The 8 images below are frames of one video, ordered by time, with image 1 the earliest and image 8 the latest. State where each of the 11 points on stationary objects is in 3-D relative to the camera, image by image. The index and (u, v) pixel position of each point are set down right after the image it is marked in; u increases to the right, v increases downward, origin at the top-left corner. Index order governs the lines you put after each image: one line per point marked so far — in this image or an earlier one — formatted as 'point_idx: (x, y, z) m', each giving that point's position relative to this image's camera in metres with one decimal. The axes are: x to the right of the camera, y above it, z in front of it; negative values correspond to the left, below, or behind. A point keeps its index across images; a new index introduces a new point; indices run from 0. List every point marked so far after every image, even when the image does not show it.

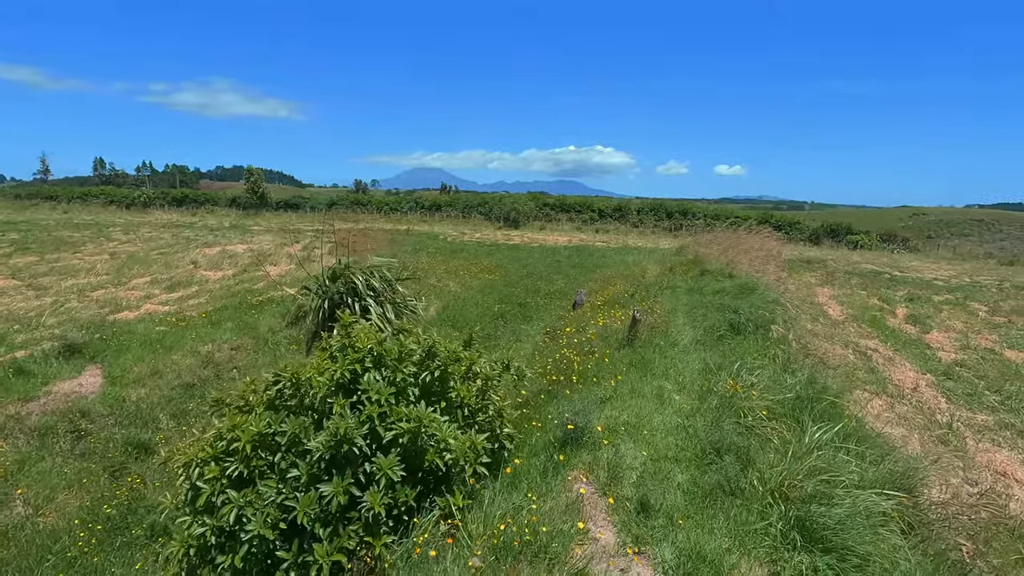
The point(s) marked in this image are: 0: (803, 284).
0: (+7.9, +0.1, +14.5) m
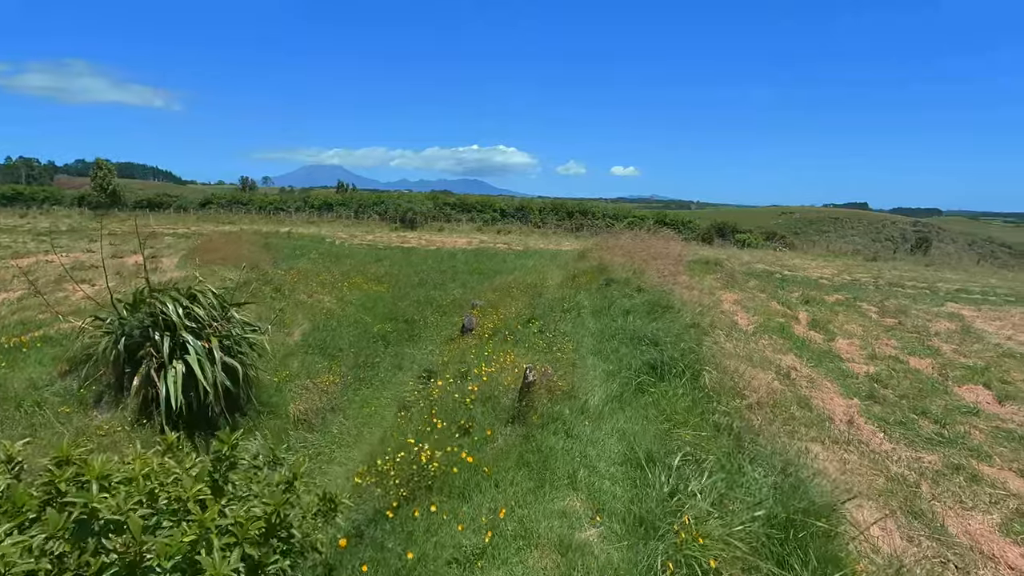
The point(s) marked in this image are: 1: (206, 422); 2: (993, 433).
0: (+5.1, -0.1, +13.9) m
1: (-4.0, -1.8, +7.0) m
2: (+5.9, -1.8, +6.5) m
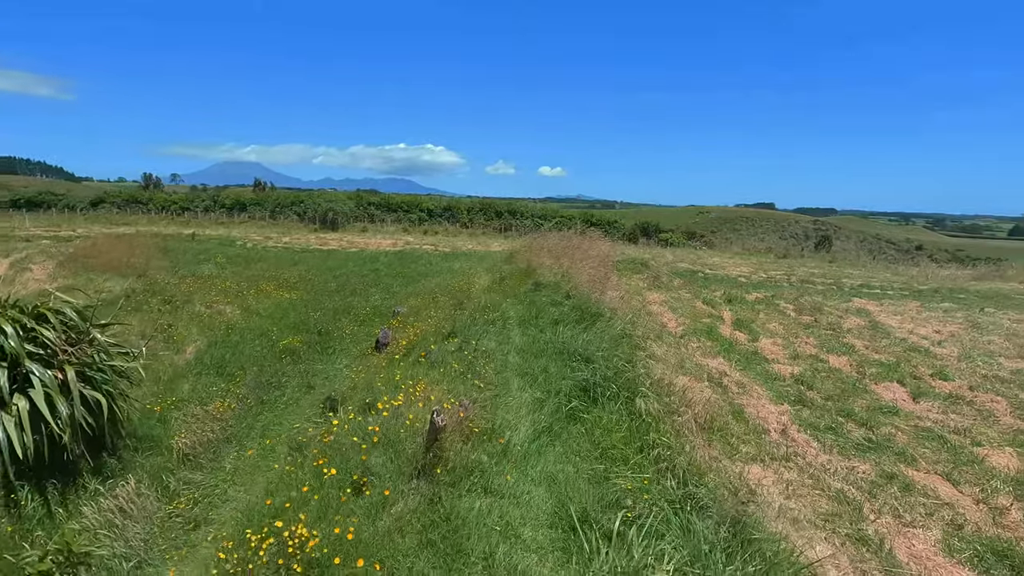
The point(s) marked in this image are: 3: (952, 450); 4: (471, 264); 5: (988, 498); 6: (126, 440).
0: (+3.2, -0.1, +13.8) m
1: (-4.9, -2.0, +5.8) m
2: (+5.0, -1.8, +6.6) m
3: (+5.0, -1.9, +6.1) m
4: (-1.4, +0.8, +18.8) m
5: (+4.5, -2.0, +5.0) m
6: (-4.8, -1.9, +6.6) m
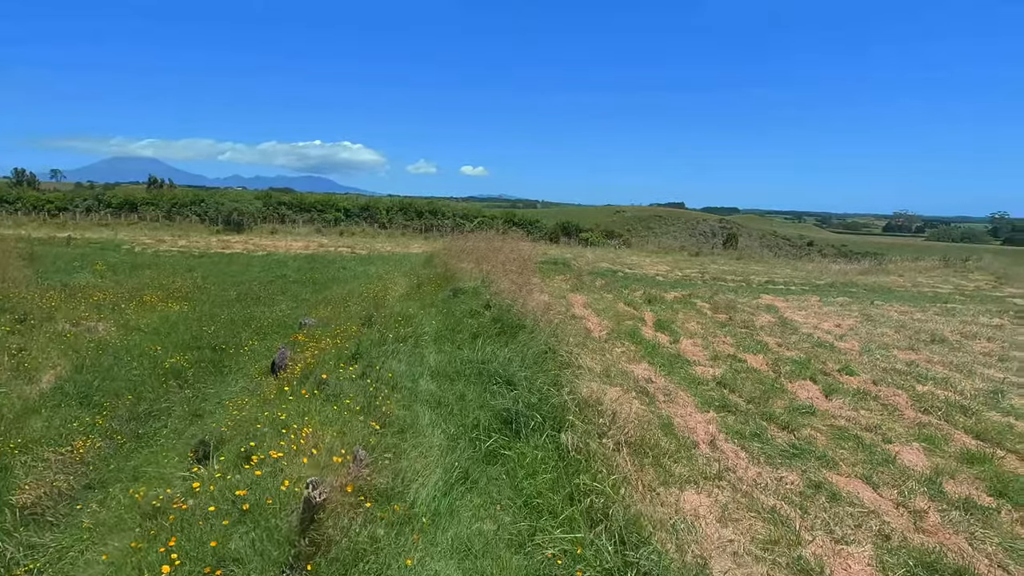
0: (+1.2, -0.2, +13.6) m
1: (-5.7, -2.2, +4.5) m
2: (+4.0, -1.8, +6.7) m
3: (+4.1, -1.9, +6.2) m
4: (-4.1, +0.7, +17.8) m
5: (+3.7, -2.0, +5.1) m
6: (-5.6, -2.1, +5.3) m
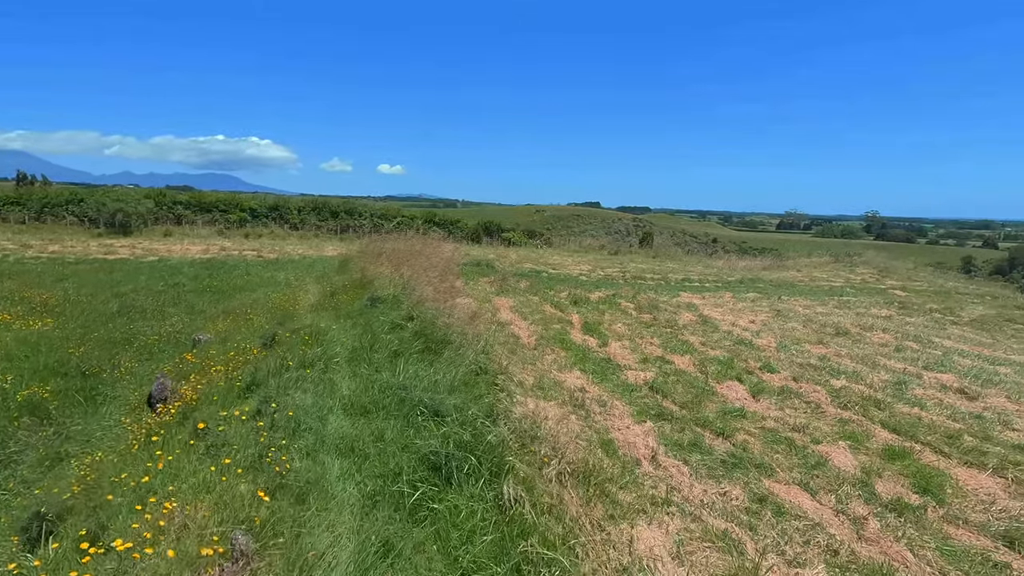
0: (-0.7, -0.3, +13.0) m
1: (-6.1, -2.4, +3.1) m
2: (+3.1, -1.8, +6.6) m
3: (+3.3, -1.9, +6.2) m
4: (-6.6, +0.5, +16.5) m
5: (+3.1, -2.1, +5.0) m
6: (-6.2, -2.4, +3.9) m
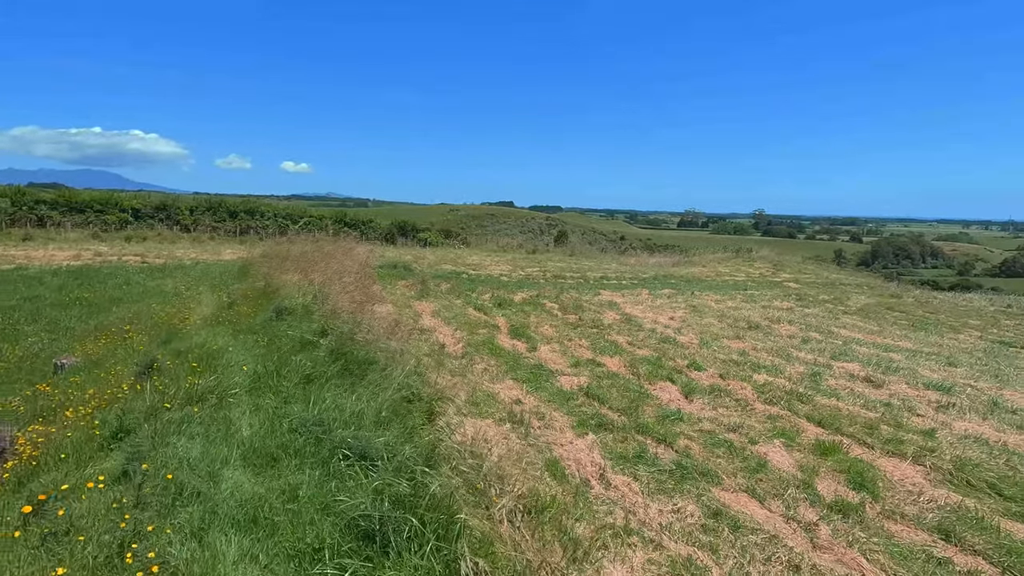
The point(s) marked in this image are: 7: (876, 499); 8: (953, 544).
0: (-2.5, -0.4, +12.2) m
1: (-6.2, -2.7, +1.6) m
2: (+2.3, -1.8, +6.5) m
3: (+2.6, -1.9, +6.1) m
4: (-8.8, +0.2, +14.7) m
5: (+2.6, -2.1, +4.9) m
6: (-6.4, -2.6, +2.3) m
7: (+3.7, -2.1, +5.4) m
8: (+3.8, -2.2, +4.7) m
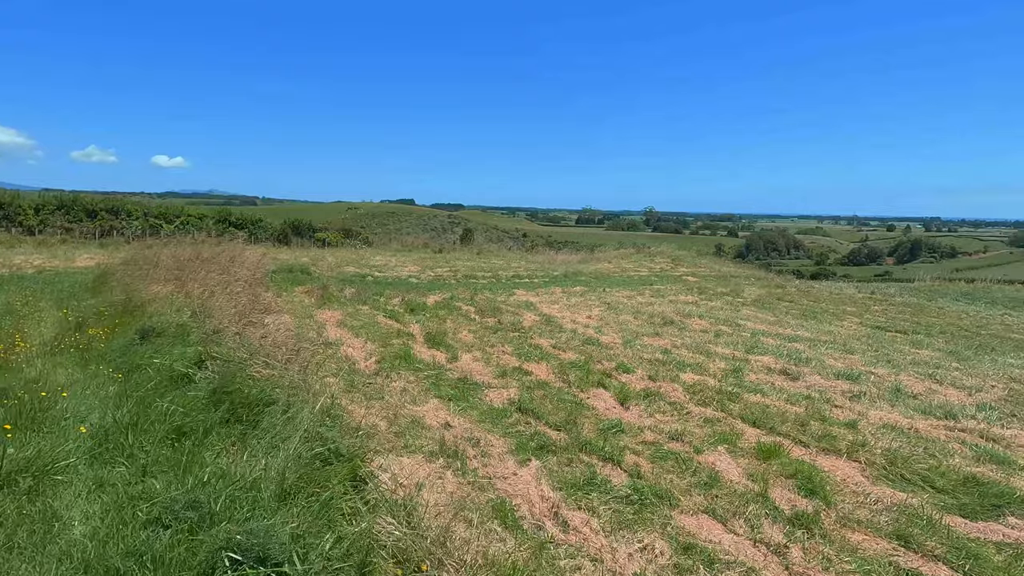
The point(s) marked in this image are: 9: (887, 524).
0: (-4.2, -0.5, +10.8) m
1: (-6.0, -3.0, -0.3) m
2: (+1.5, -1.9, +6.1) m
3: (+1.9, -1.9, +5.7) m
4: (-10.9, -0.1, +12.1) m
5: (+2.1, -2.1, +4.5) m
6: (-6.3, -2.9, +0.4) m
7: (+3.1, -2.1, +5.2) m
8: (+3.4, -2.2, +4.5) m
9: (+3.4, -2.1, +4.9) m
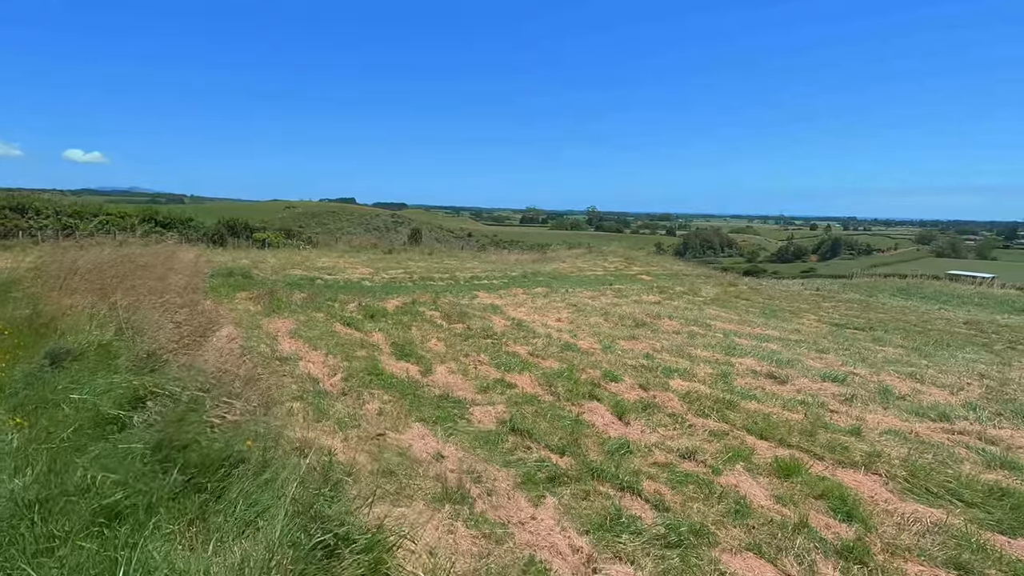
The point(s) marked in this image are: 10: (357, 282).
0: (-4.7, -0.7, +9.6) m
1: (-5.2, -3.1, -1.7) m
2: (+1.6, -1.9, +5.4) m
3: (+2.0, -2.0, +5.1) m
4: (-11.5, -0.4, +10.2) m
5: (+2.3, -2.1, +4.0) m
6: (-5.6, -3.0, -1.0) m
7: (+3.2, -2.1, +4.7) m
8: (+3.6, -2.3, +4.1) m
9: (+3.5, -2.2, +4.4) m
10: (-5.1, +0.2, +17.8) m
